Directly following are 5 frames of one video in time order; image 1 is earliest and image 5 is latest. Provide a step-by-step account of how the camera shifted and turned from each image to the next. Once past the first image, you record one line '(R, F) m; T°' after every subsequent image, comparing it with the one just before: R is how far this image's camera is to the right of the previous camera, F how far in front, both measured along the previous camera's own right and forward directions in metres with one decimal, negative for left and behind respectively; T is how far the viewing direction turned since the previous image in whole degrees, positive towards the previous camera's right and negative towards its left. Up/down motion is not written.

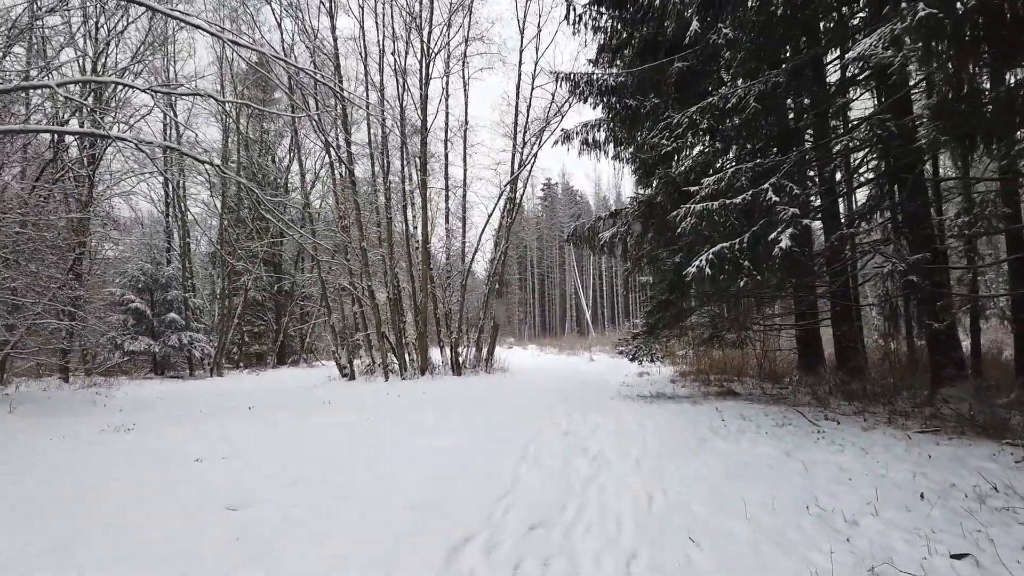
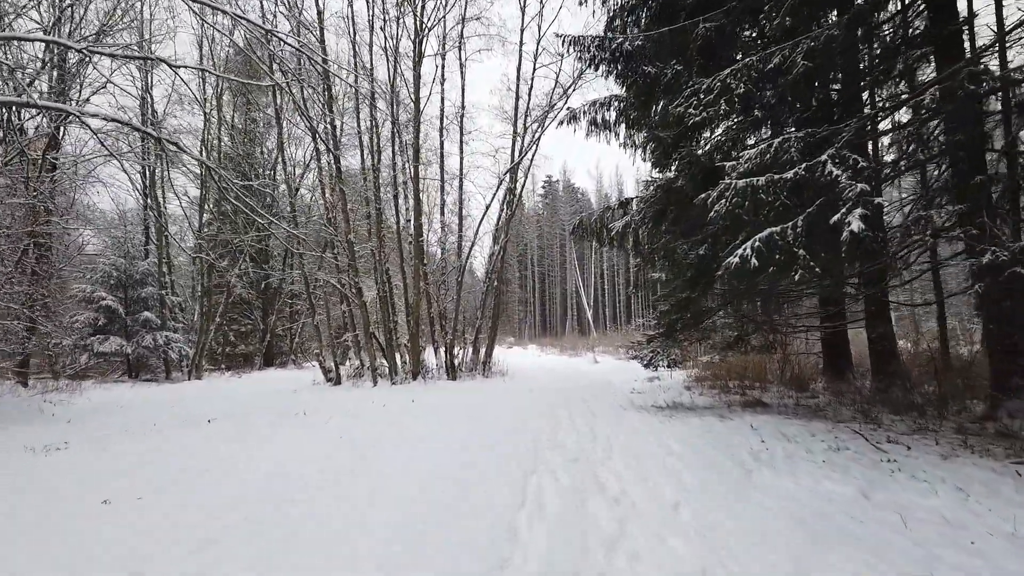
(0.0, +0.9) m; 0°
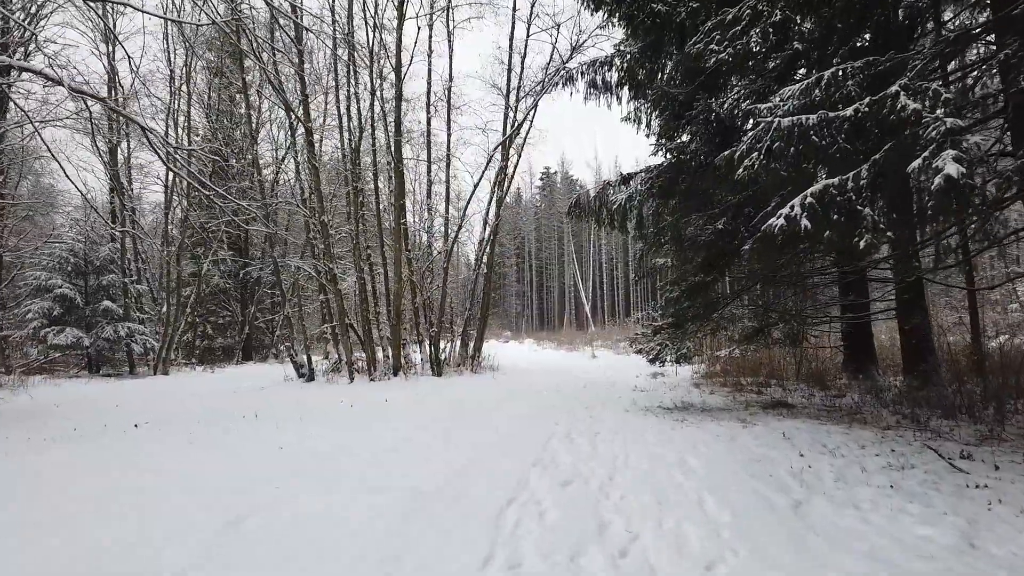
(+0.2, +1.0) m; 0°
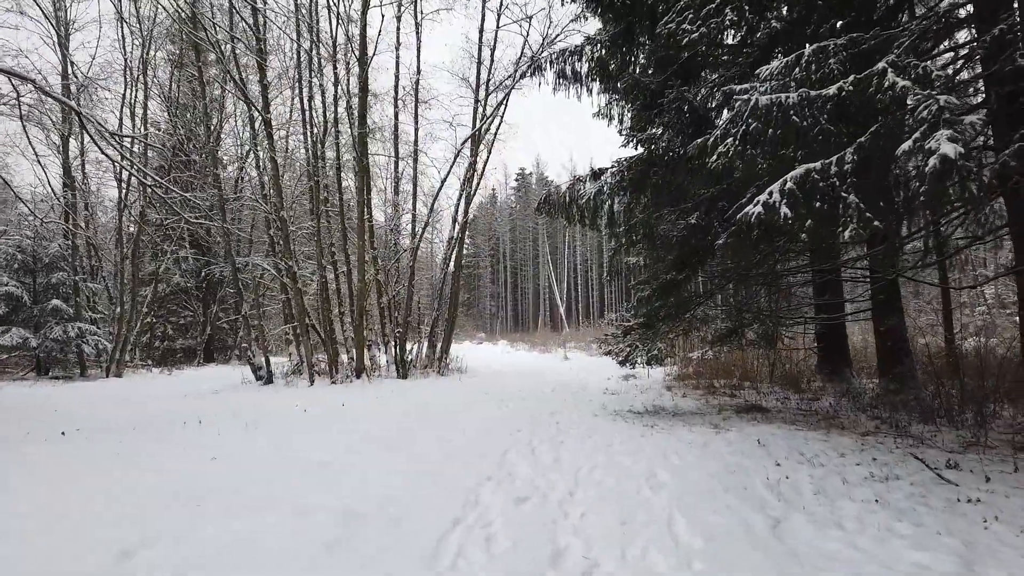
(+0.2, +0.4) m; +2°
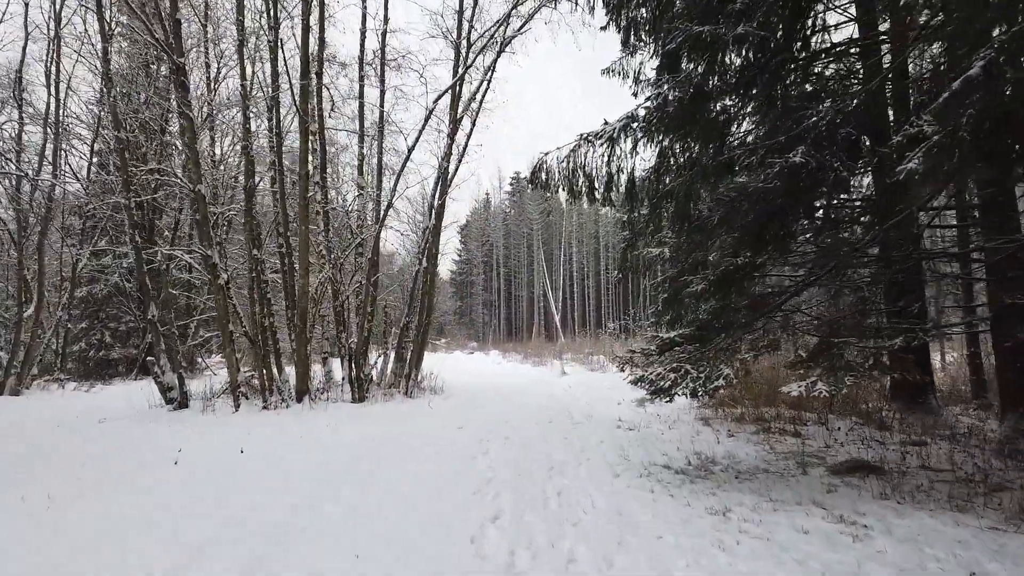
(+0.1, +2.1) m; +1°
